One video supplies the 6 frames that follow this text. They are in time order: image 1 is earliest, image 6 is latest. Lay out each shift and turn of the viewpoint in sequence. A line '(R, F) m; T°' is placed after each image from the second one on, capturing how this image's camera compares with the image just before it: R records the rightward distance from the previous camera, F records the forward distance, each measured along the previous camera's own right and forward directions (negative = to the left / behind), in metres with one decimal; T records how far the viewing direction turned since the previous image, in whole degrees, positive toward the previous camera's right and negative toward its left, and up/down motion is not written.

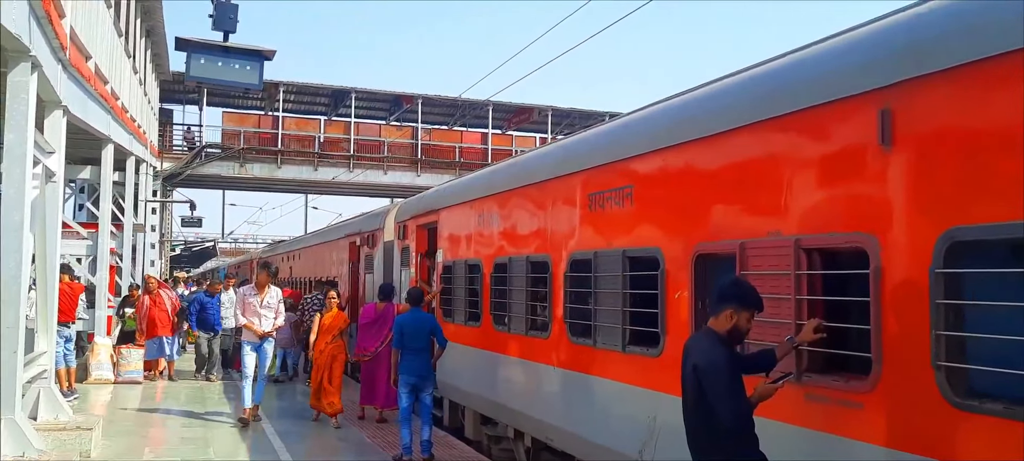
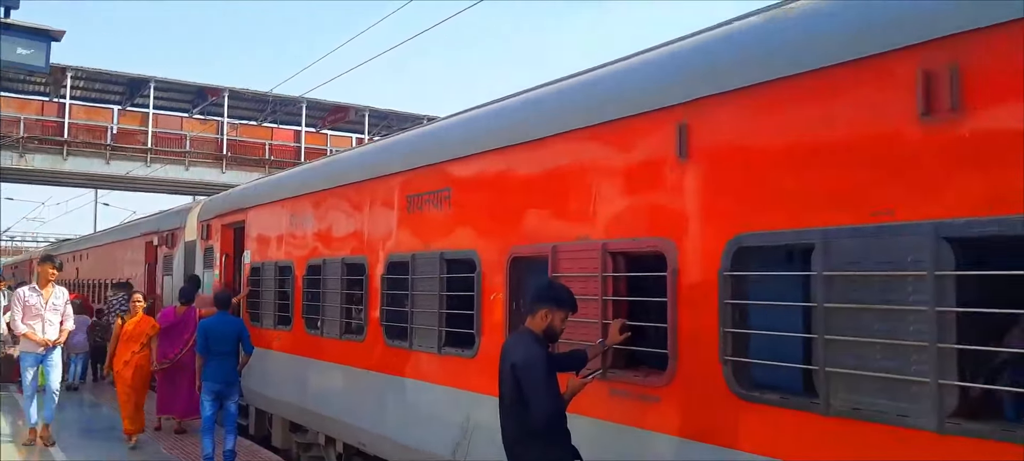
(0.0, 0.0) m; +14°
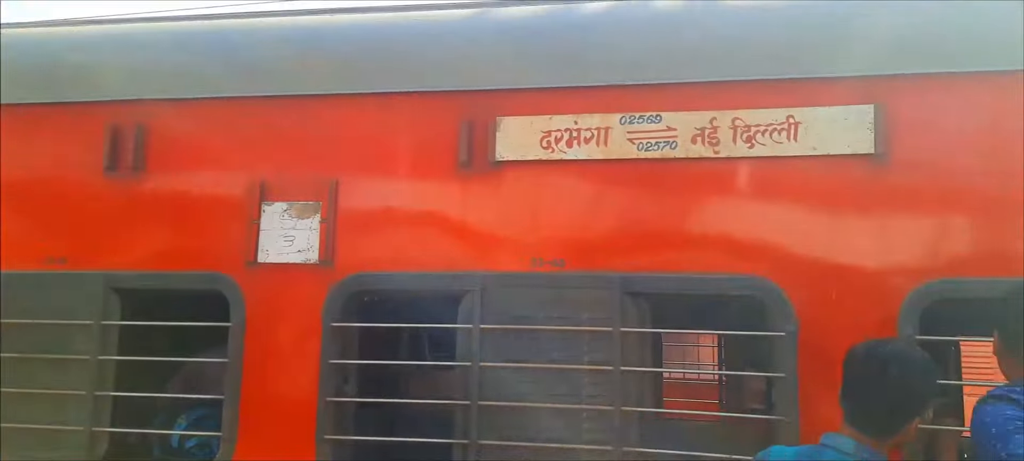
(+0.3, +1.2) m; +31°
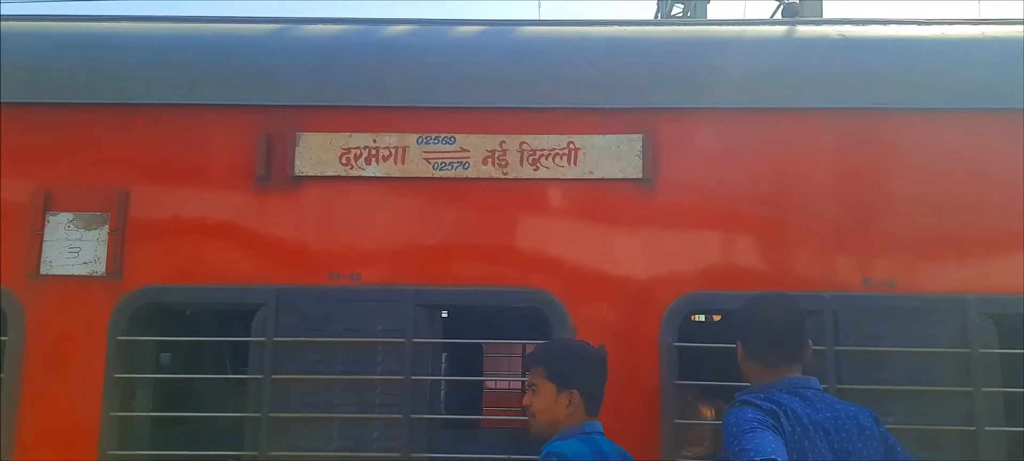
(+0.2, -0.1) m; +9°
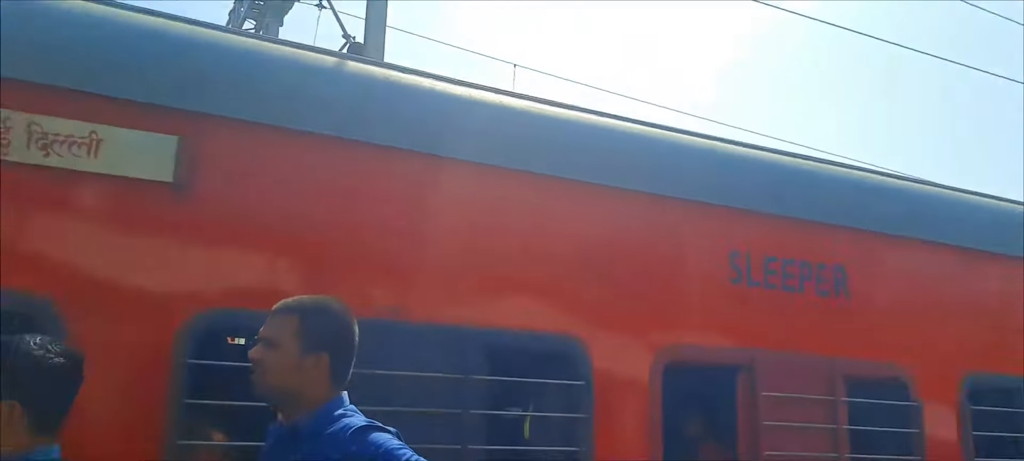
(0.0, 0.0) m; +10°
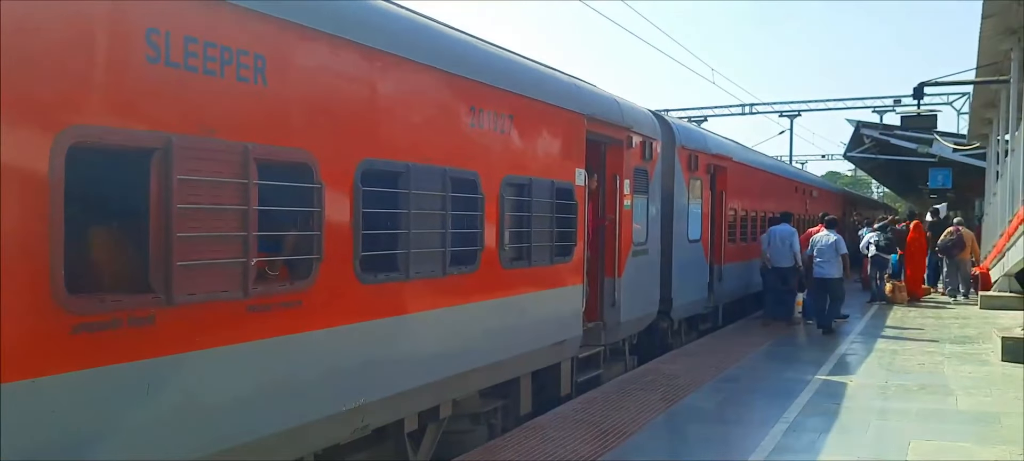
(-0.1, -0.4) m; +29°
